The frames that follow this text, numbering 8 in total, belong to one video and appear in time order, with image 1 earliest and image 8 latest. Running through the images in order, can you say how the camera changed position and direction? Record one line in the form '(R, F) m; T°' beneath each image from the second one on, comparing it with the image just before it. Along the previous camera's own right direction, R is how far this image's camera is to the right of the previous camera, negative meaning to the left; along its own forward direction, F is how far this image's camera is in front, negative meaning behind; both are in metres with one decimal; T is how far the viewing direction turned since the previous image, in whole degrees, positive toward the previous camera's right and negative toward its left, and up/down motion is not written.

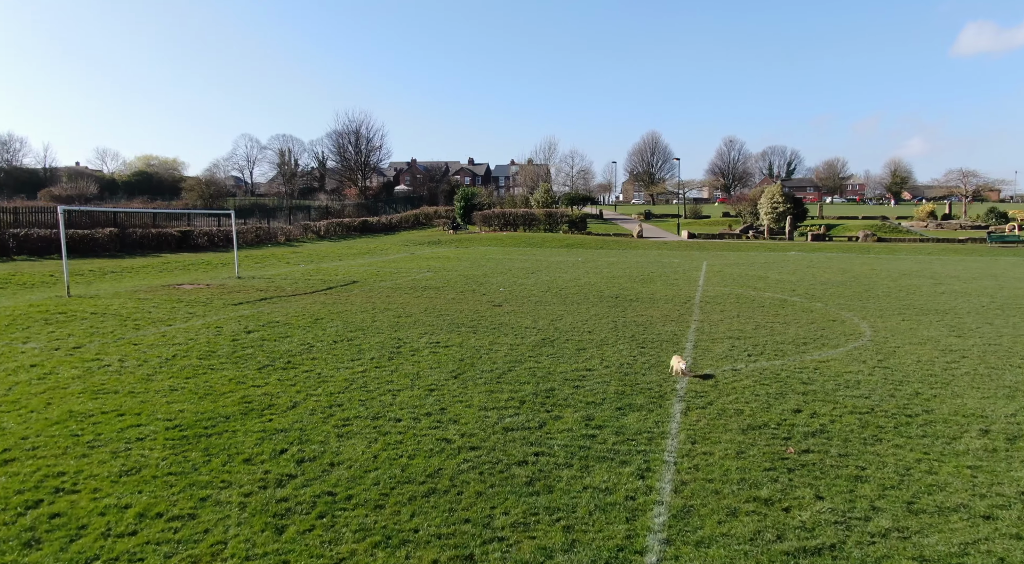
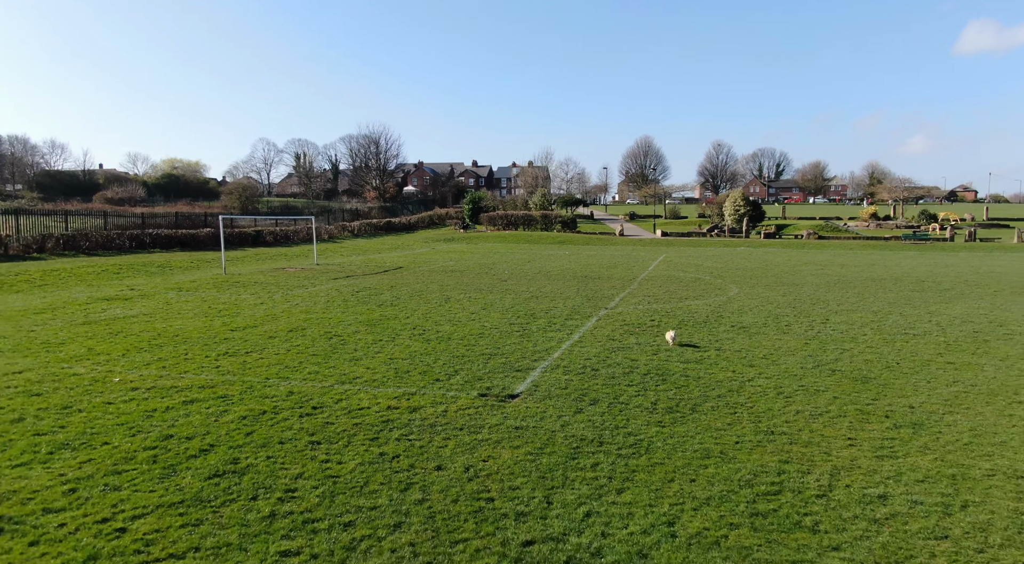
(0.0, -5.5) m; 0°
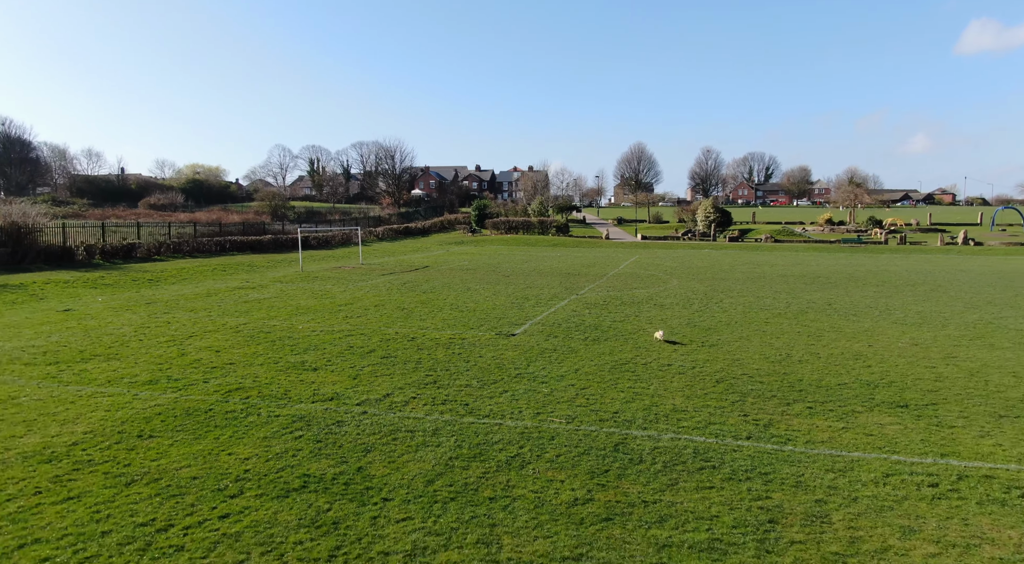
(0.0, -5.6) m; 0°
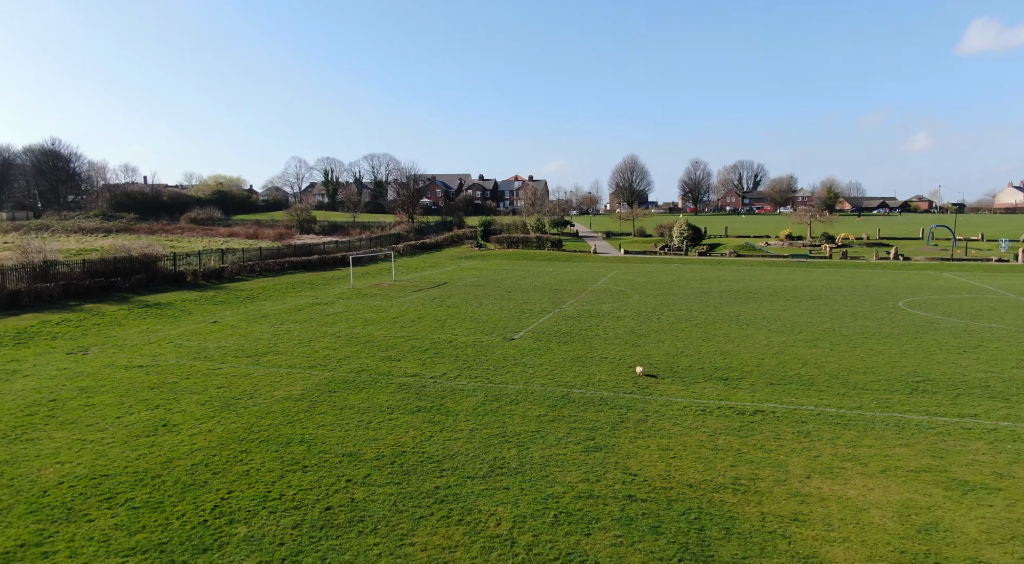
(0.0, -6.6) m; 0°
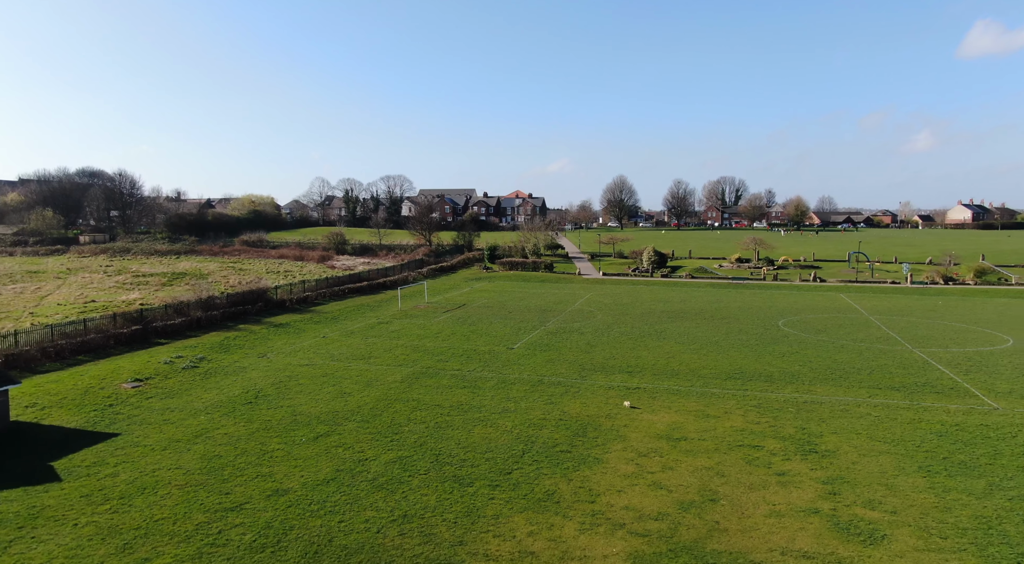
(+0.1, -11.5) m; 0°
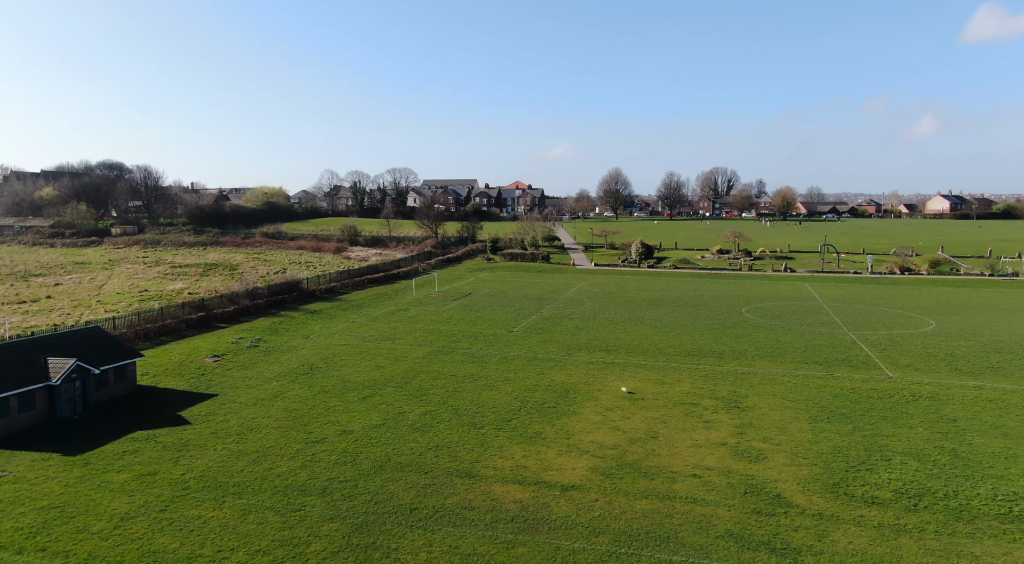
(0.0, -5.7) m; 0°
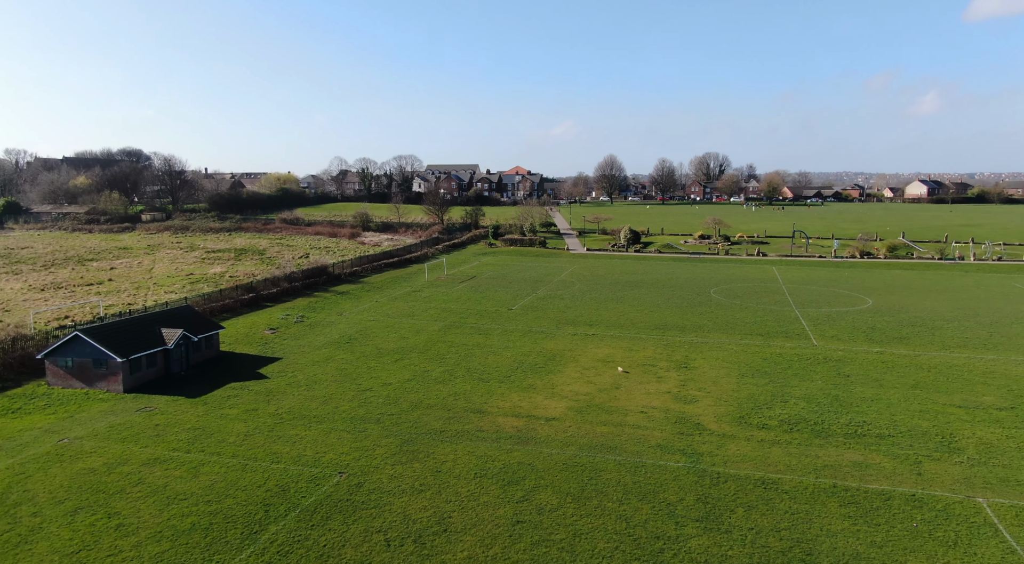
(+0.1, -6.5) m; 0°
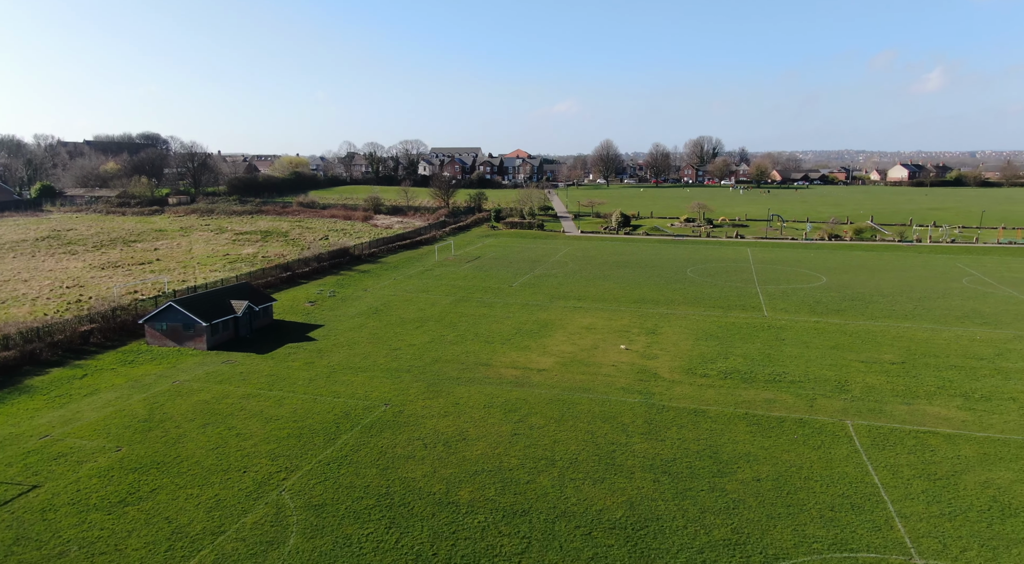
(+0.1, -6.5) m; 0°
